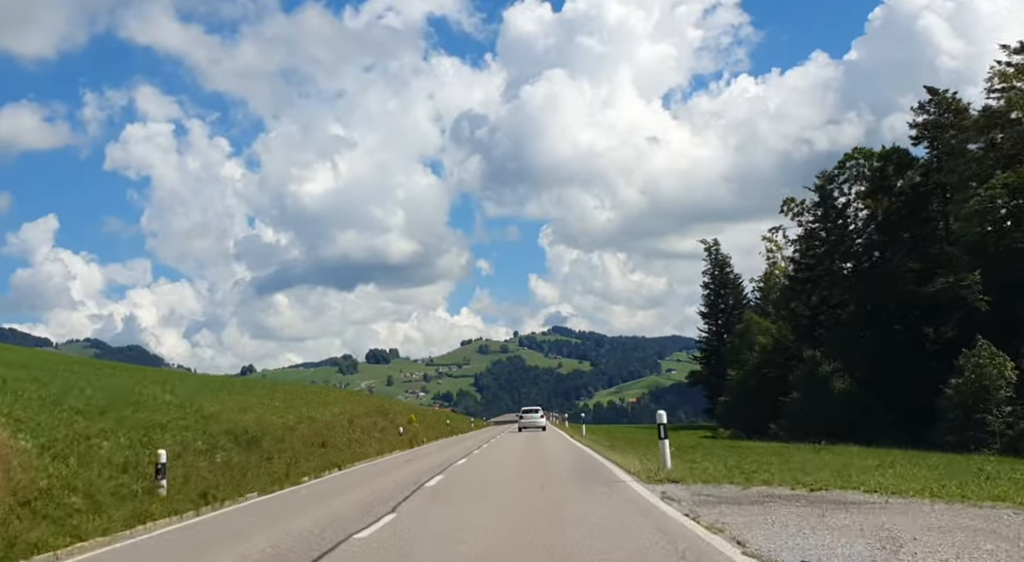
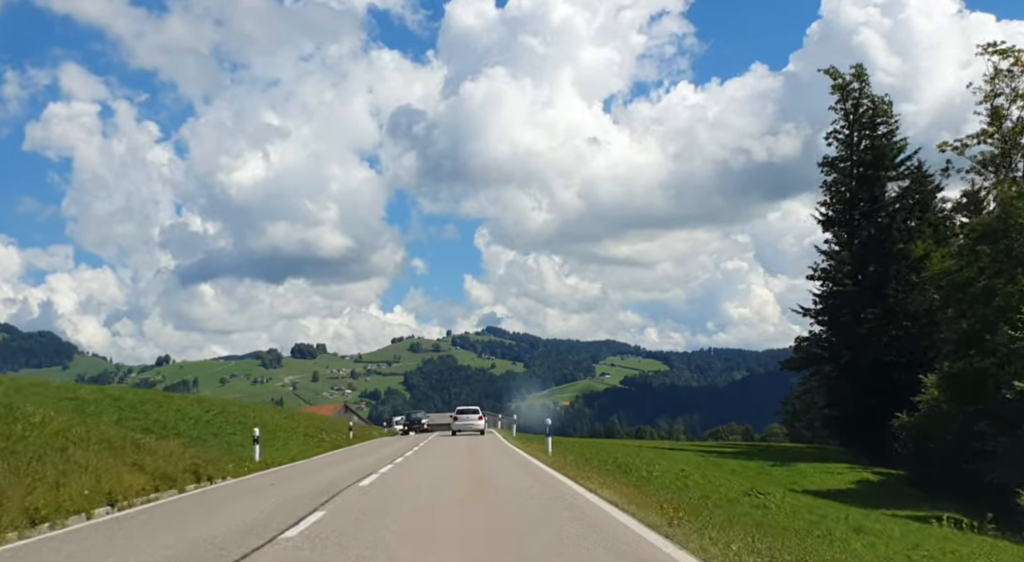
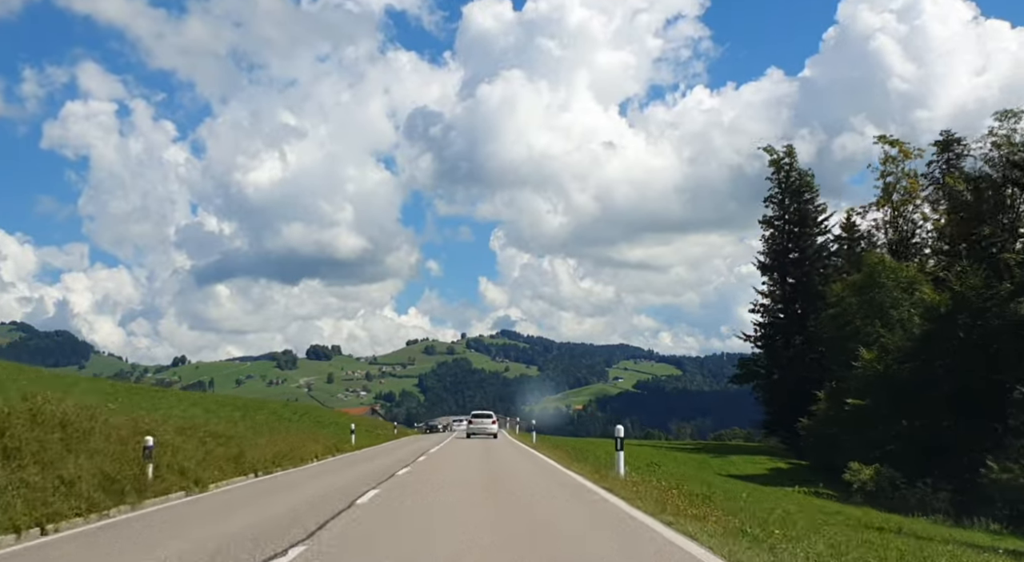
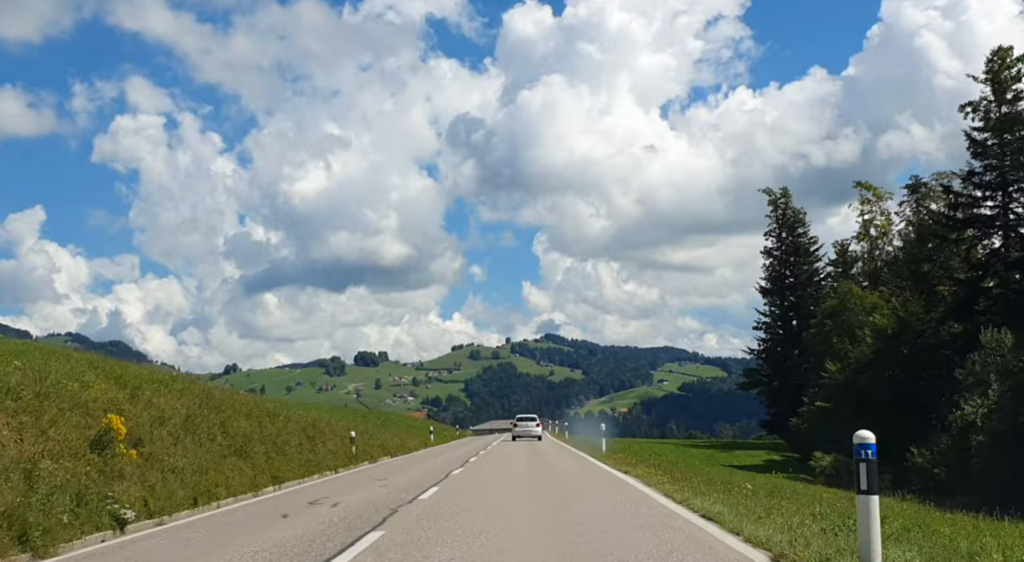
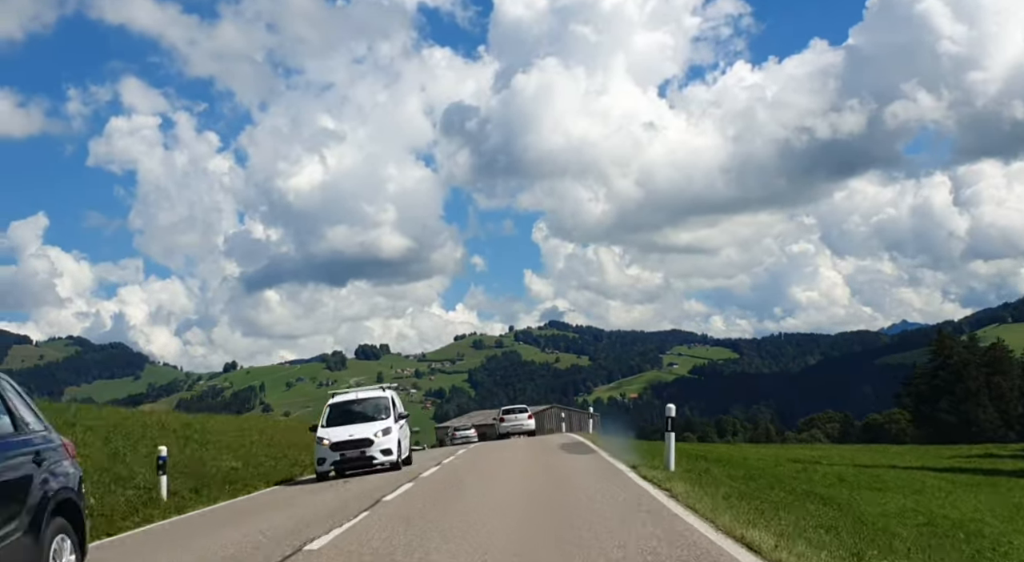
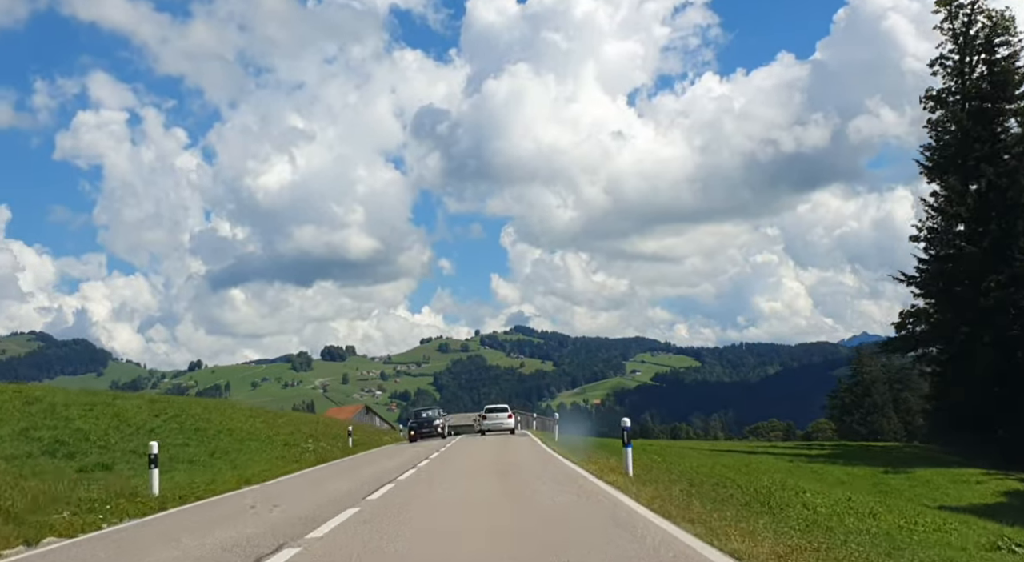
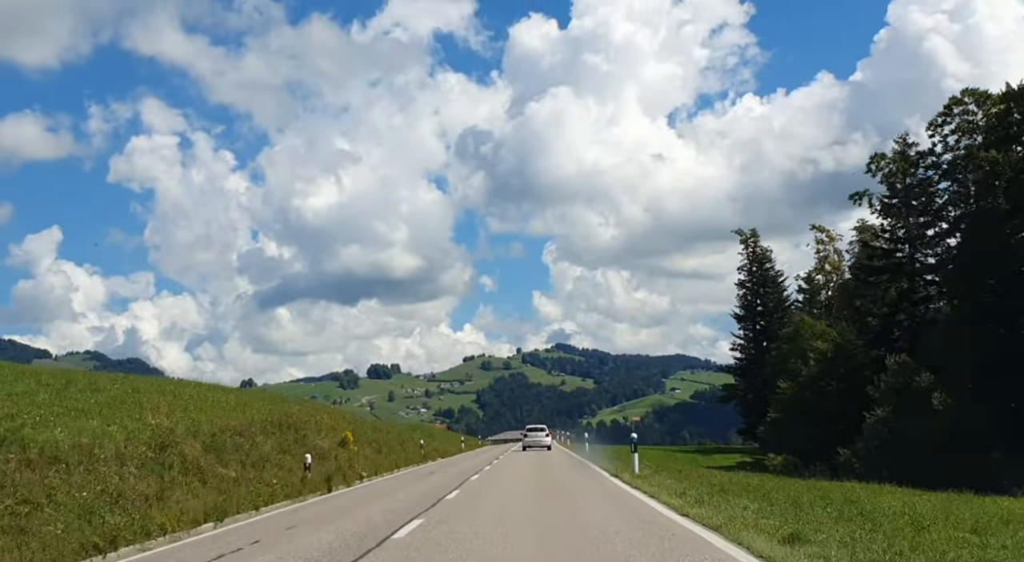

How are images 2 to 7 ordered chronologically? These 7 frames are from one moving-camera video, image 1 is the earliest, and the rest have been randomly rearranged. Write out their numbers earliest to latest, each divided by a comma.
7, 4, 3, 2, 6, 5
